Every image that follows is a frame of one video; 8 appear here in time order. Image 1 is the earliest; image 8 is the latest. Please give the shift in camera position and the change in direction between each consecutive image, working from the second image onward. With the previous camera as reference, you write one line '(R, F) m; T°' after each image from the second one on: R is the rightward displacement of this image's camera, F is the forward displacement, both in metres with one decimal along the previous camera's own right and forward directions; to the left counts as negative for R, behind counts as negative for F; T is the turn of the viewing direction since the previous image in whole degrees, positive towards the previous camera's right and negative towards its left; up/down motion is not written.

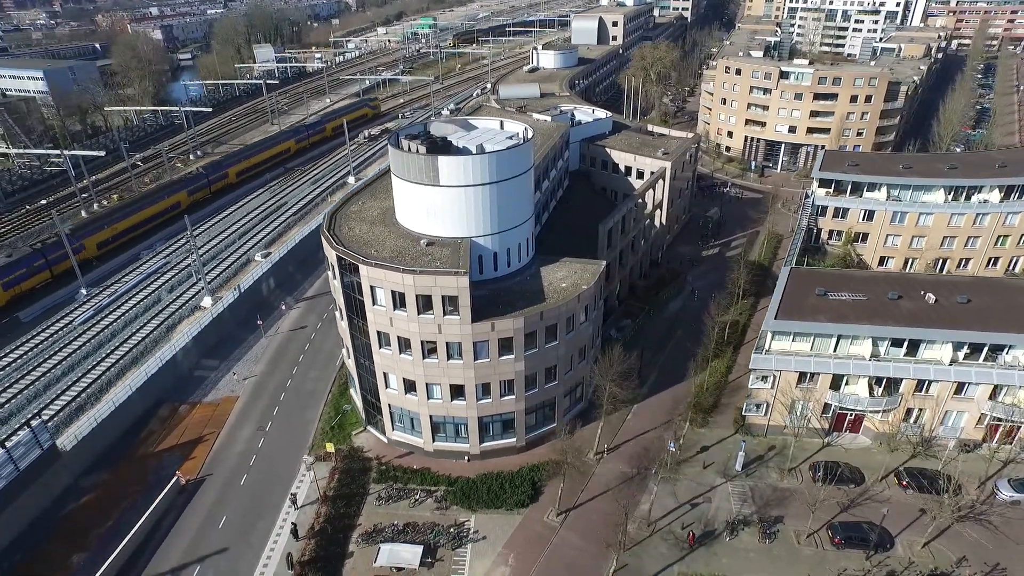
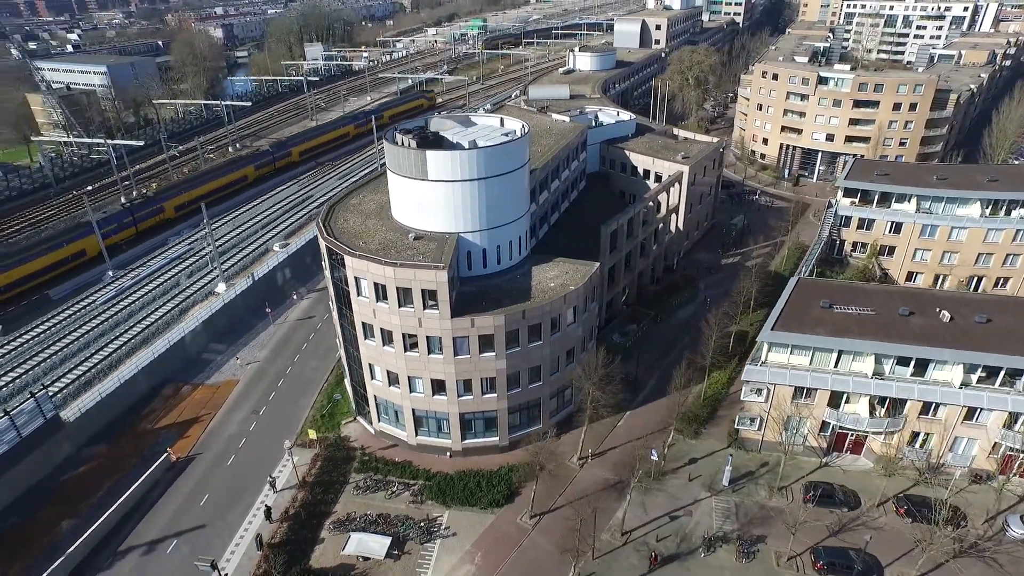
(+3.8, +0.4) m; -5°
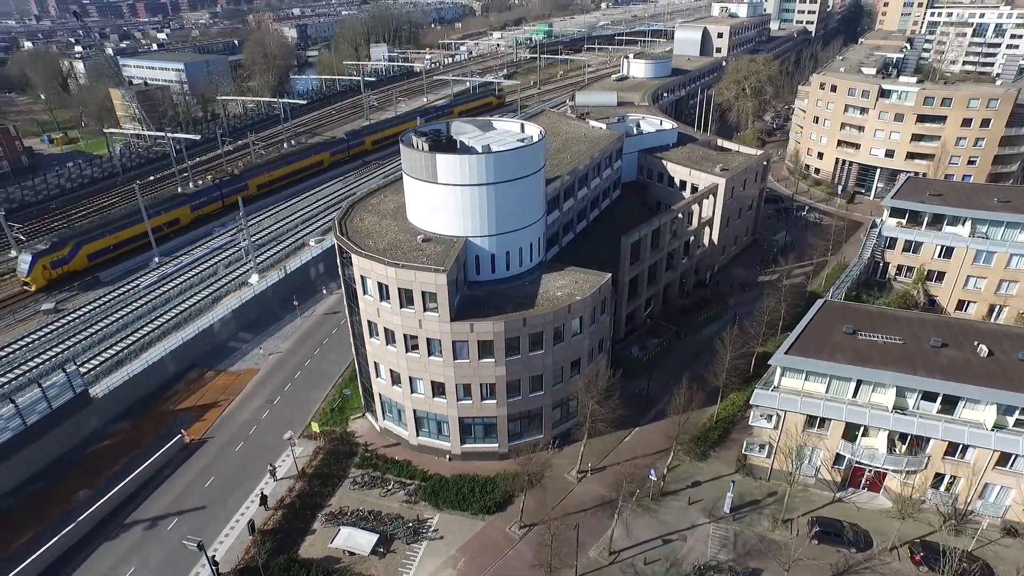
(+3.3, +0.4) m; -6°
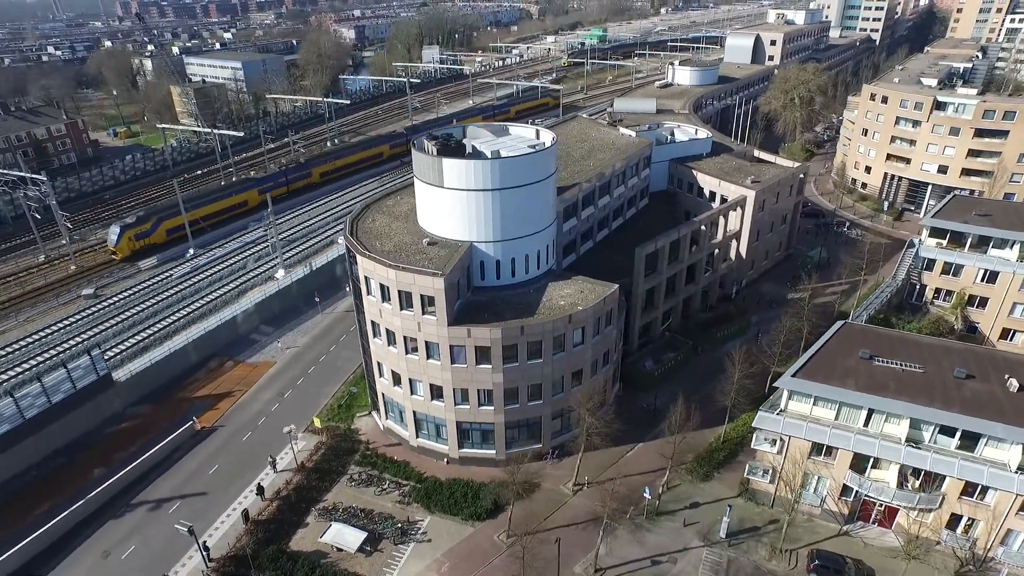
(+2.9, +0.3) m; -5°
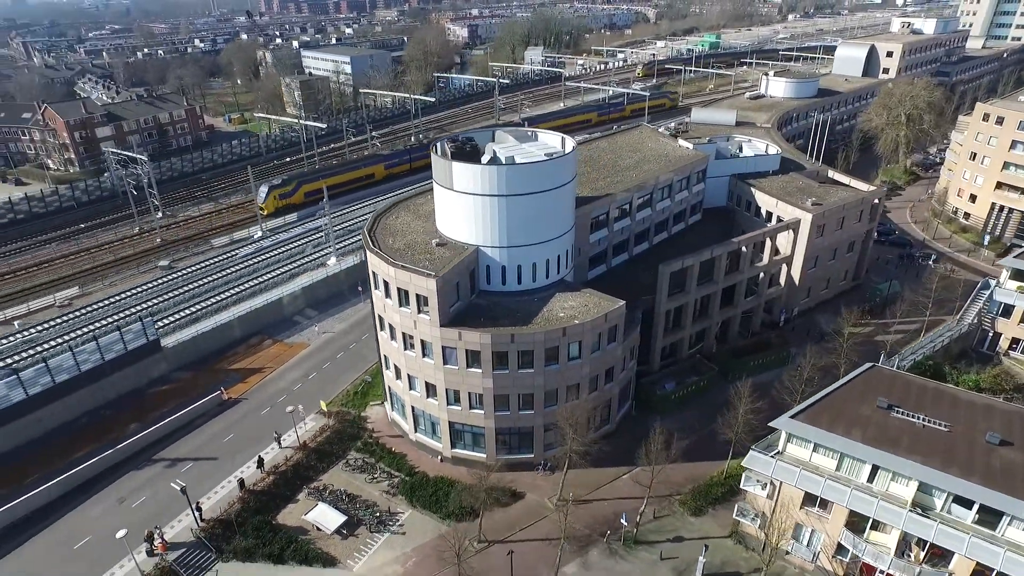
(+6.1, +0.6) m; -9°
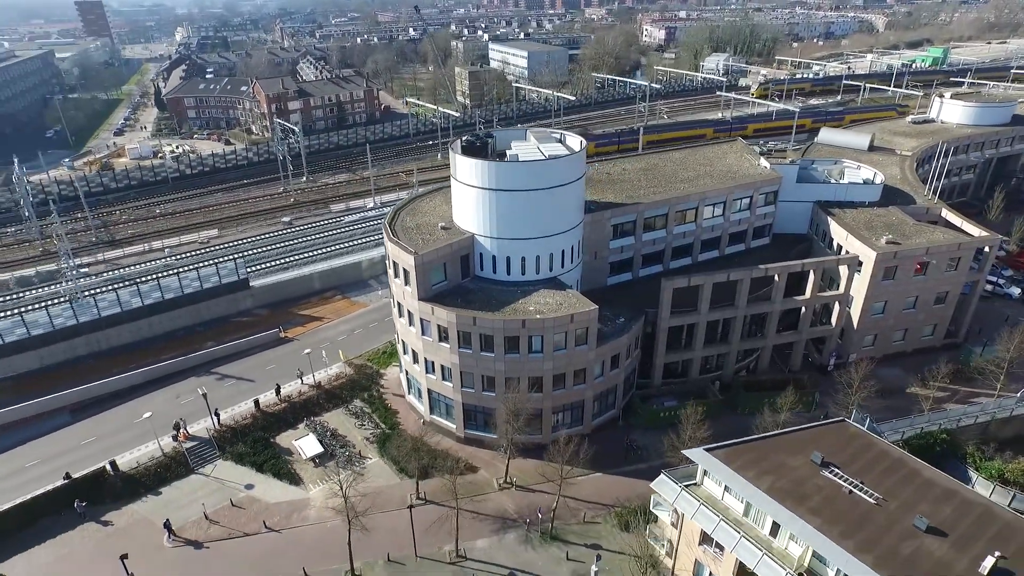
(+13.0, -0.4) m; -17°
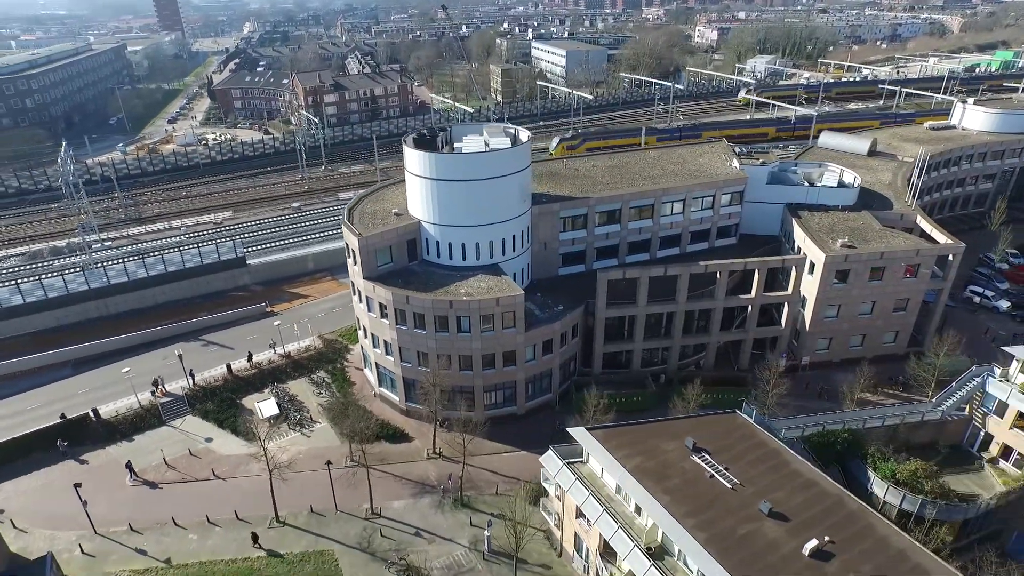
(+8.4, -2.1) m; -5°
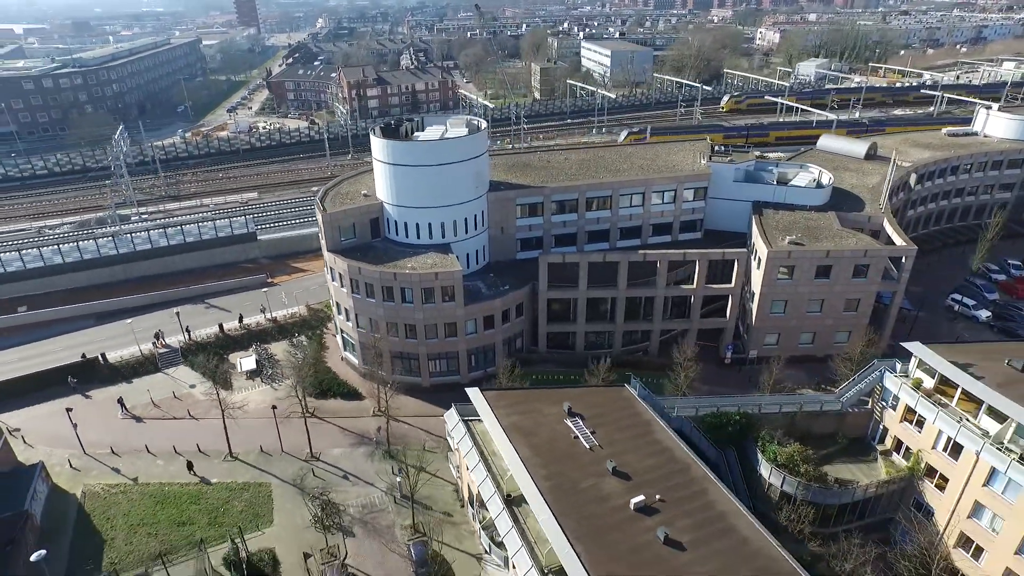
(+9.2, -3.0) m; -6°
